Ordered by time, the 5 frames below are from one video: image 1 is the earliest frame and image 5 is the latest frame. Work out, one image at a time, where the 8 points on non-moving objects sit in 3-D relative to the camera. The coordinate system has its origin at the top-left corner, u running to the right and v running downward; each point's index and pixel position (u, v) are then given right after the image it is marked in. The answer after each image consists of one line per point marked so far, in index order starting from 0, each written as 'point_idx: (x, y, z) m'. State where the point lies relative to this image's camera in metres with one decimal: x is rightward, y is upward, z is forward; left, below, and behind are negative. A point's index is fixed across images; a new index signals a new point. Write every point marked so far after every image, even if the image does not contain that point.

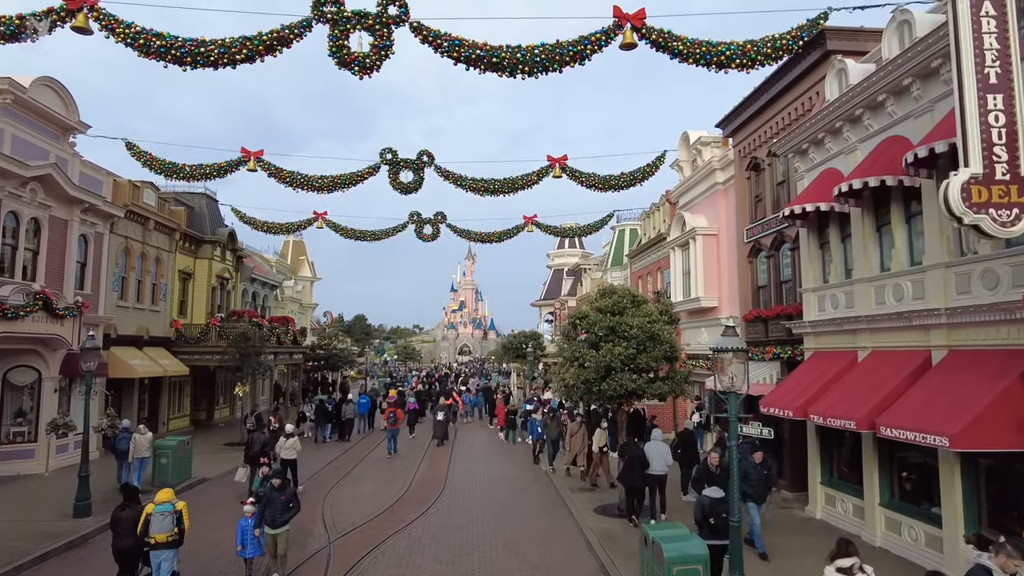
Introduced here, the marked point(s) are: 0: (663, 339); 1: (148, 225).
0: (+2.5, -0.9, +11.1) m
1: (-10.6, +1.8, +19.6) m
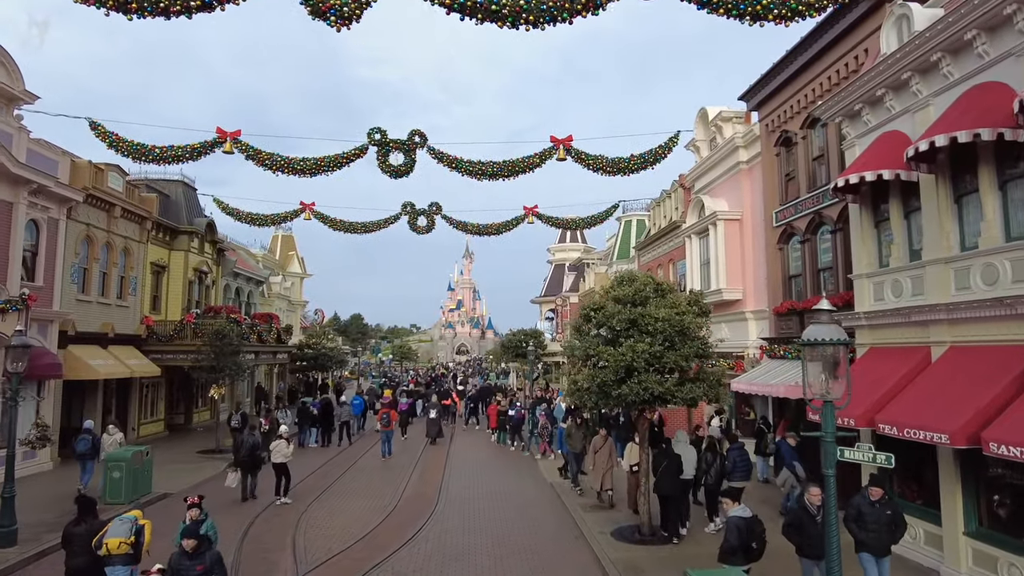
0: (+2.6, -0.6, +9.4) m
1: (-10.6, +2.0, +17.9) m
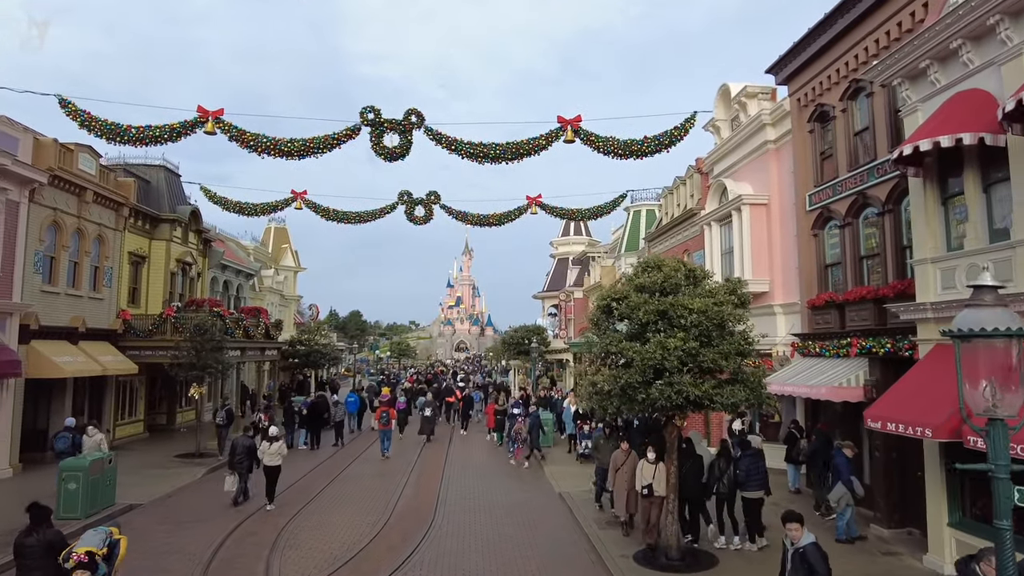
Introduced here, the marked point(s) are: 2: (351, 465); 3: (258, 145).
0: (+2.7, -0.5, +8.1) m
1: (-10.5, +2.2, +16.5) m
2: (-4.2, -4.6, +17.6) m
3: (-6.6, +3.7, +17.2) m
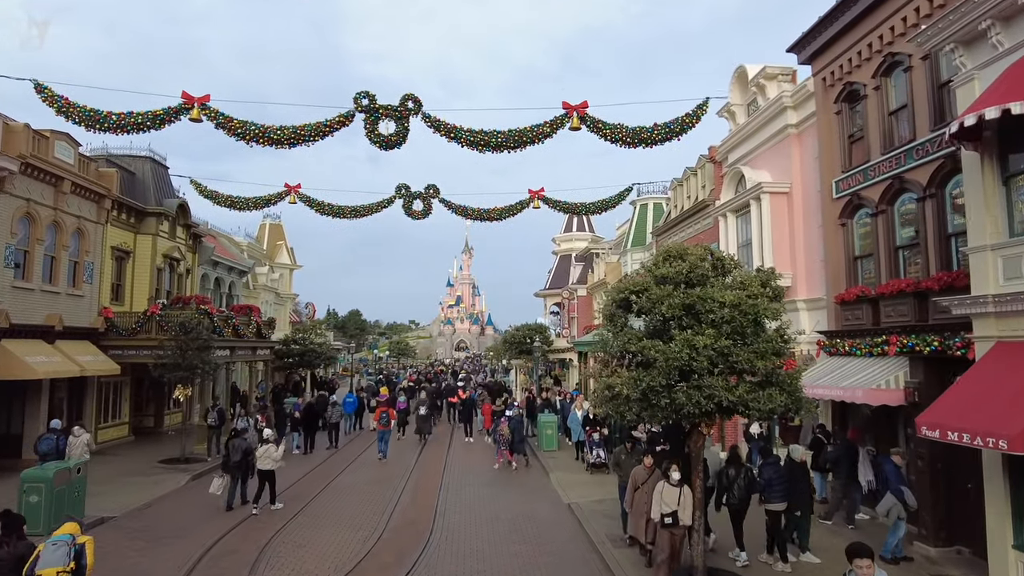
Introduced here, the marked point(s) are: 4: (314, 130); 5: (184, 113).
0: (+2.7, -0.4, +7.1) m
1: (-10.5, +2.3, +15.6) m
2: (-4.2, -4.5, +16.7) m
3: (-6.5, +3.8, +16.3) m
4: (-4.8, +3.9, +16.3) m
5: (-8.0, +4.3, +16.3) m
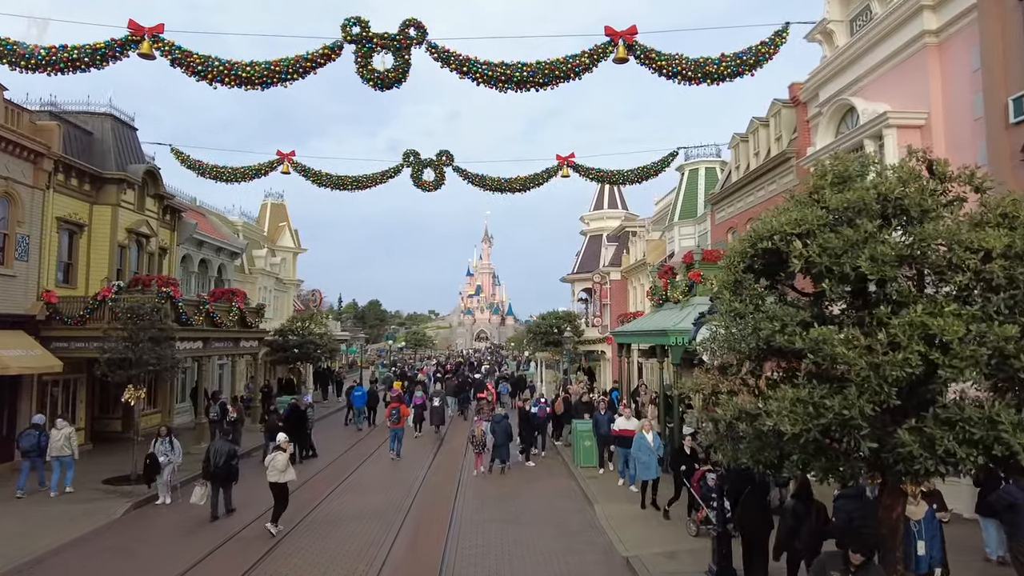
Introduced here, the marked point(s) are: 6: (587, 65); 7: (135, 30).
0: (+3.0, 0.0, +3.6) m
1: (-9.9, +2.8, +12.4) m
2: (-3.6, -4.1, +13.5) m
3: (-5.9, +4.2, +13.0) m
4: (-4.3, +4.3, +13.0) m
5: (-7.5, +4.7, +13.1) m
6: (+1.4, +4.2, +12.6) m
7: (-7.4, +5.1, +13.1) m
